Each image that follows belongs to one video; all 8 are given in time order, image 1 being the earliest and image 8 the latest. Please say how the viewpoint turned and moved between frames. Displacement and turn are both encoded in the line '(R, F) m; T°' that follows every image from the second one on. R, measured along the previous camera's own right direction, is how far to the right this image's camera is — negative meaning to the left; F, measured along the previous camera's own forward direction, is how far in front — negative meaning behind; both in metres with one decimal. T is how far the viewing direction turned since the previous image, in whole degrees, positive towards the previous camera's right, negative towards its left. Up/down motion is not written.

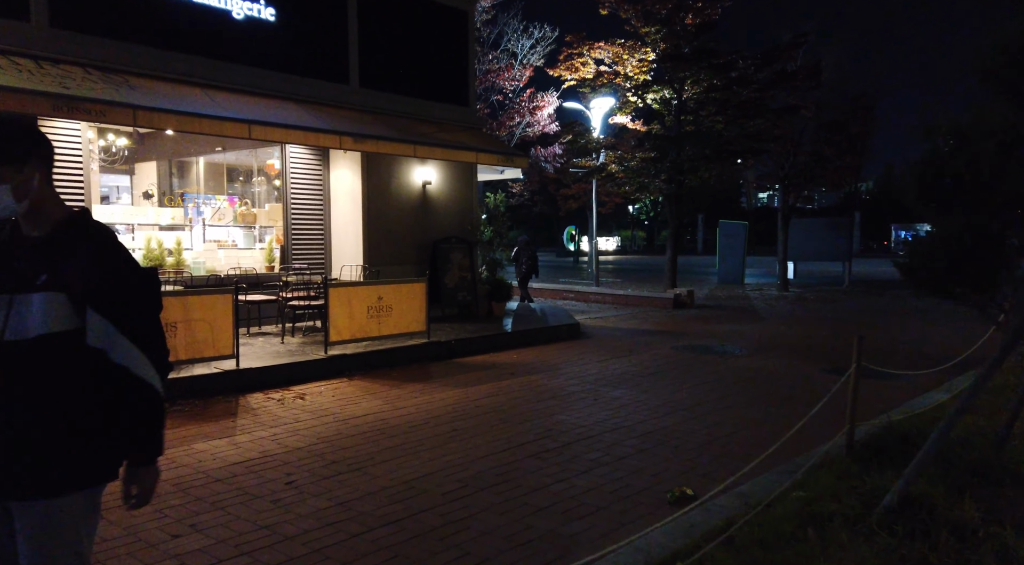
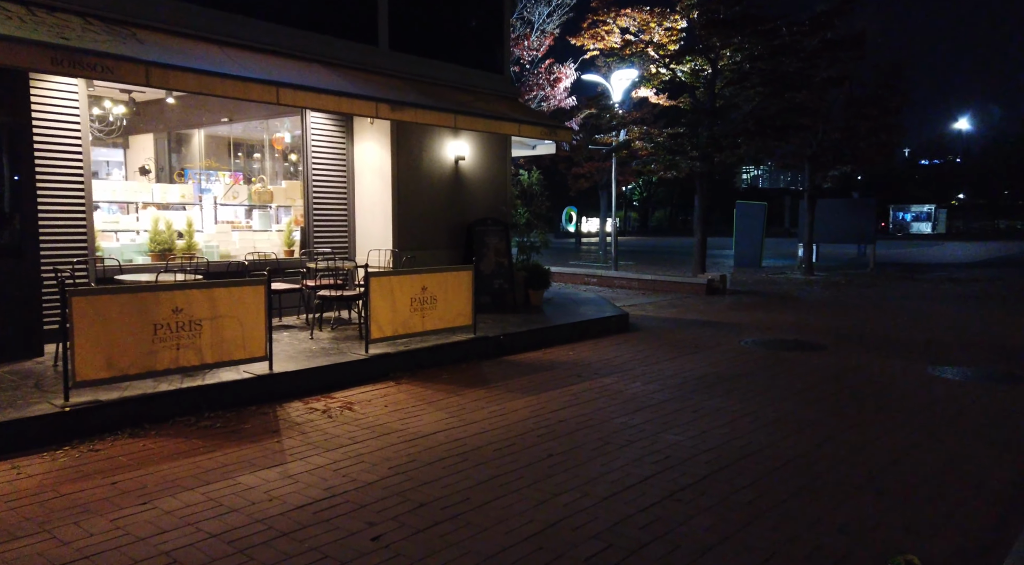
(-0.9, +1.3) m; +1°
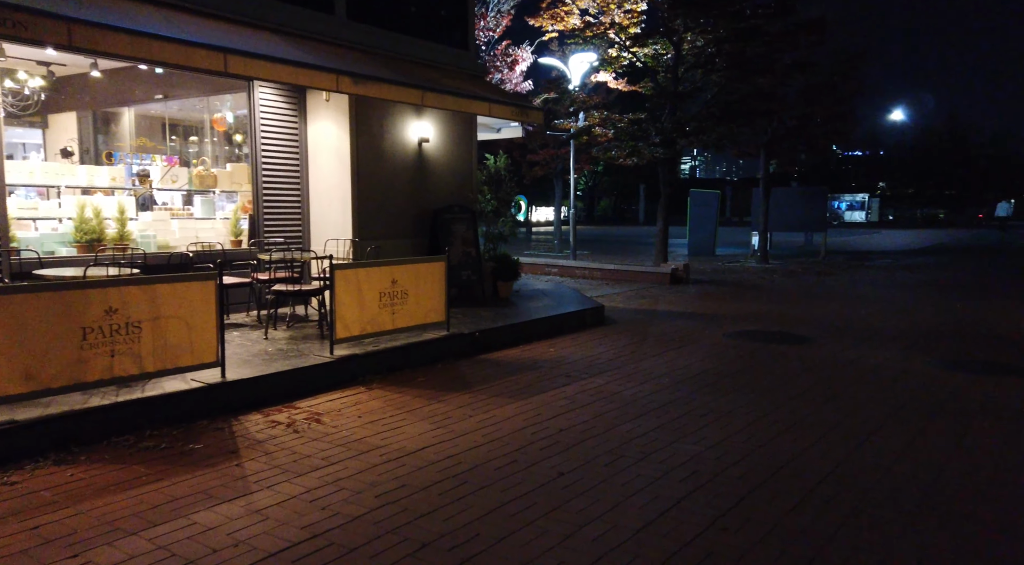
(-0.4, +0.8) m; +4°
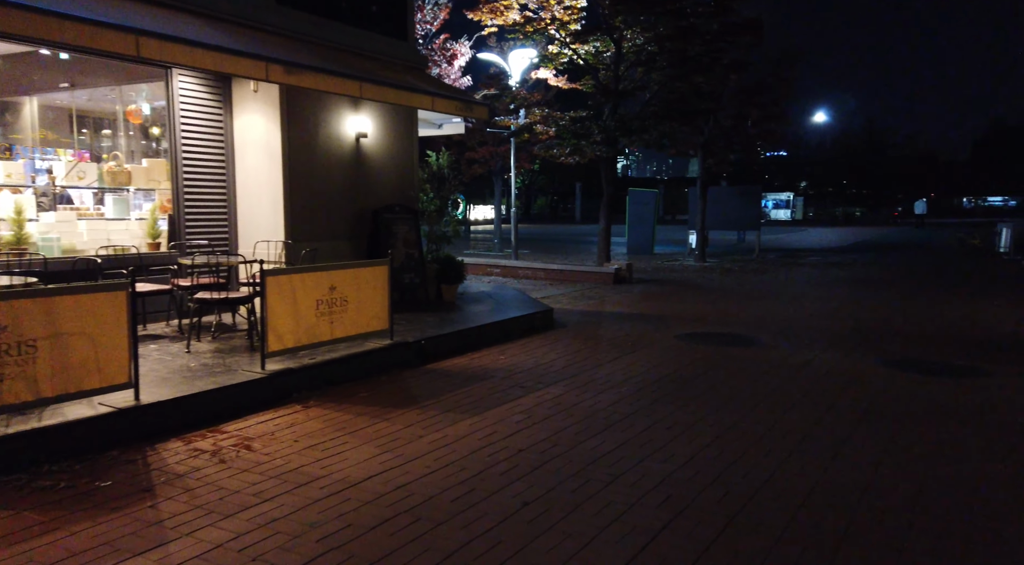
(-0.1, +0.5) m; +5°
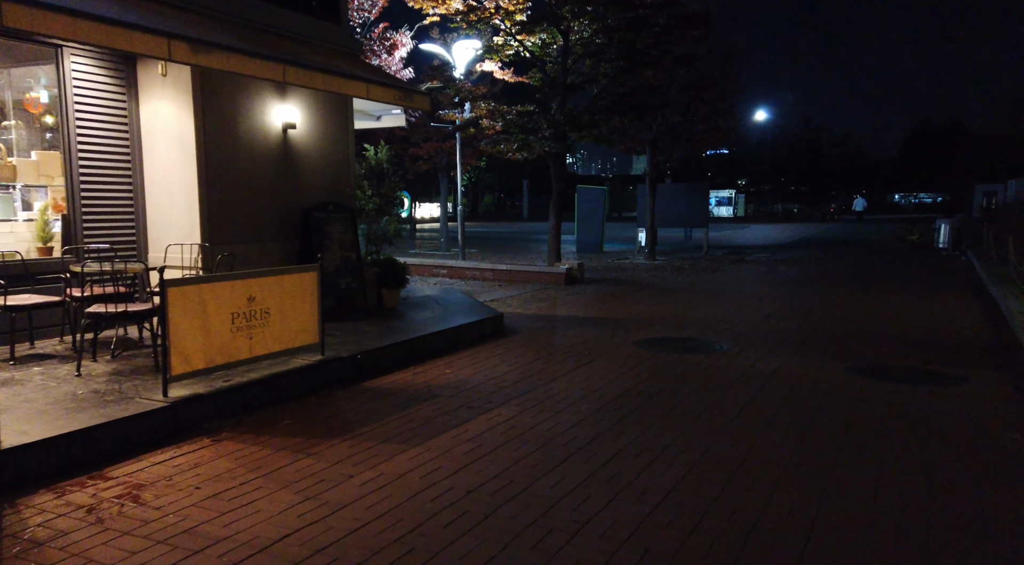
(0.0, +0.8) m; +4°
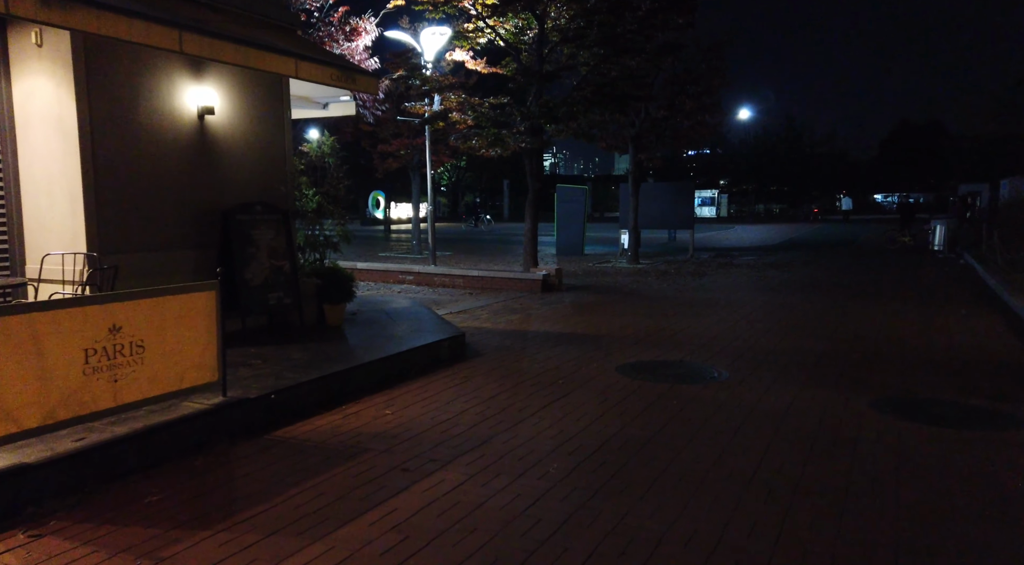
(+0.2, +1.5) m; +1°
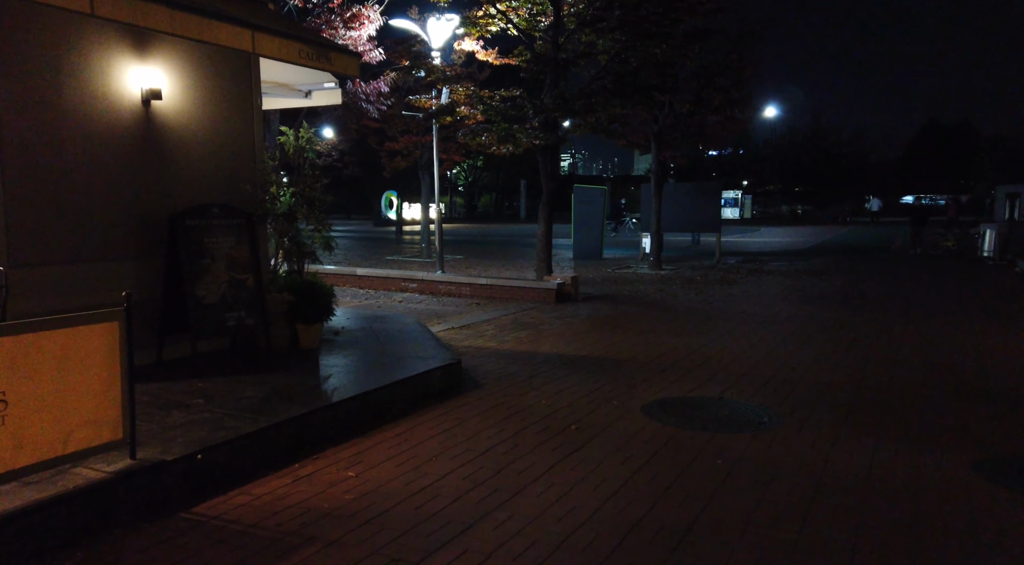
(+0.1, +1.4) m; -1°
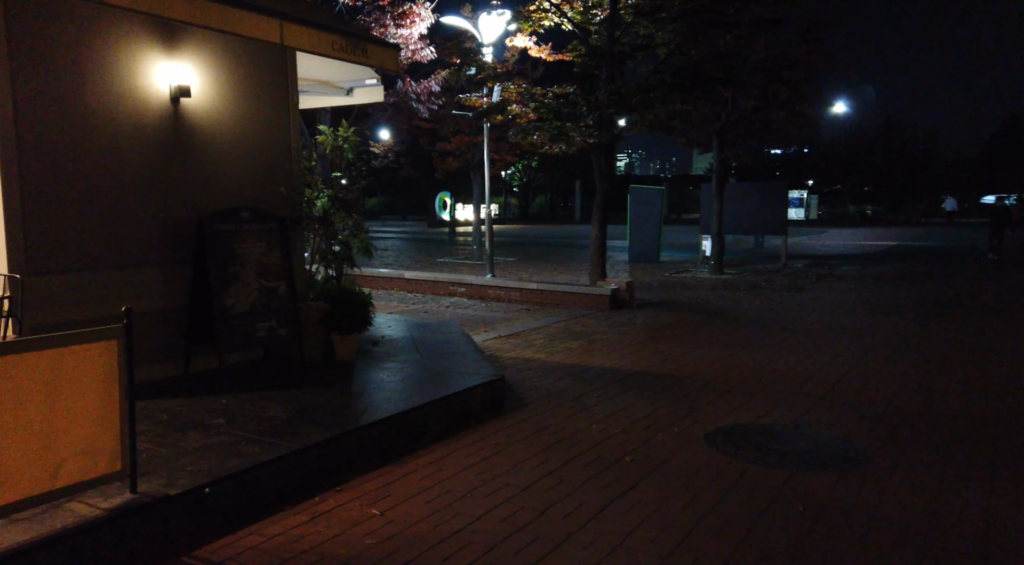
(+0.1, +0.6) m; -4°
